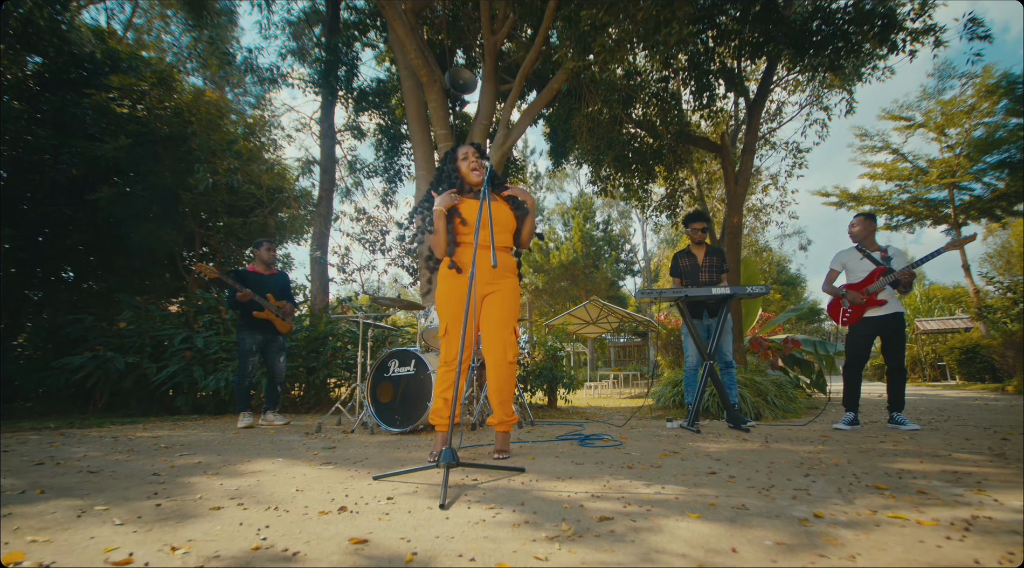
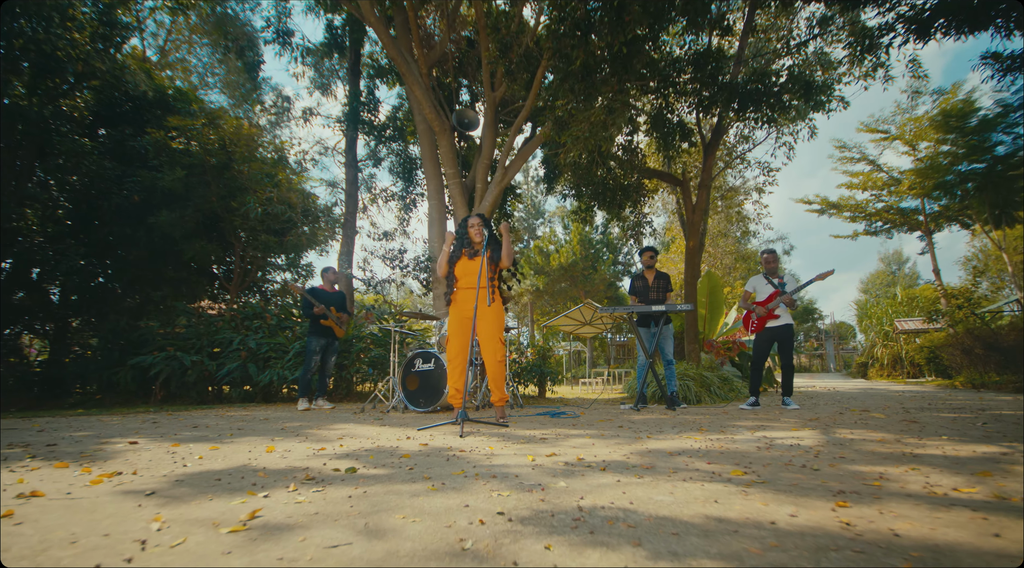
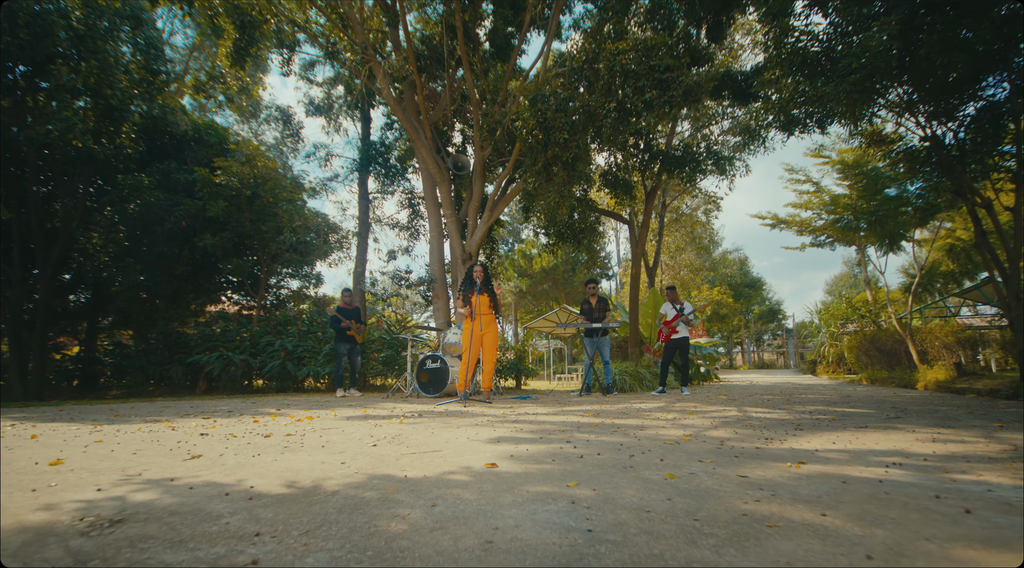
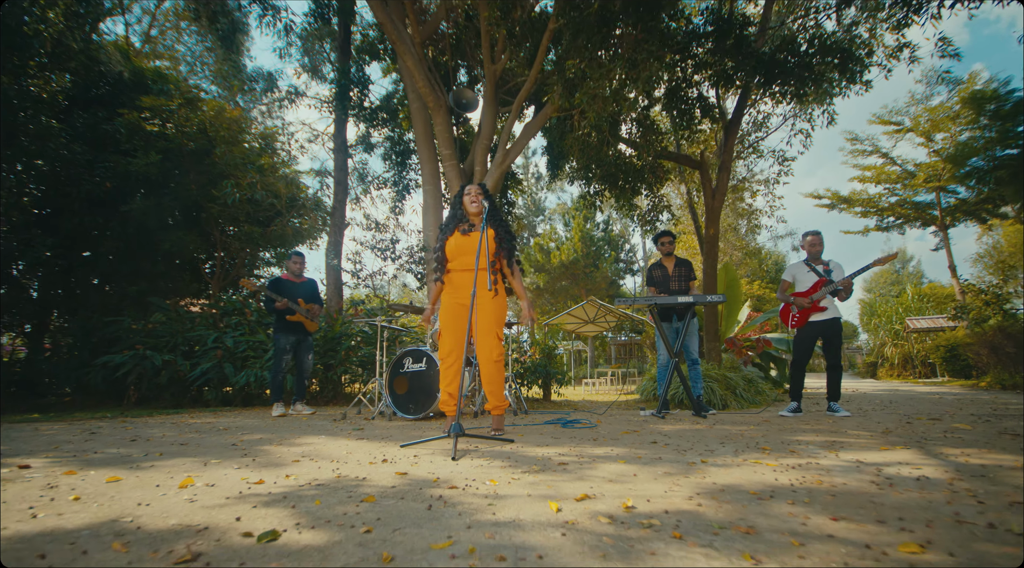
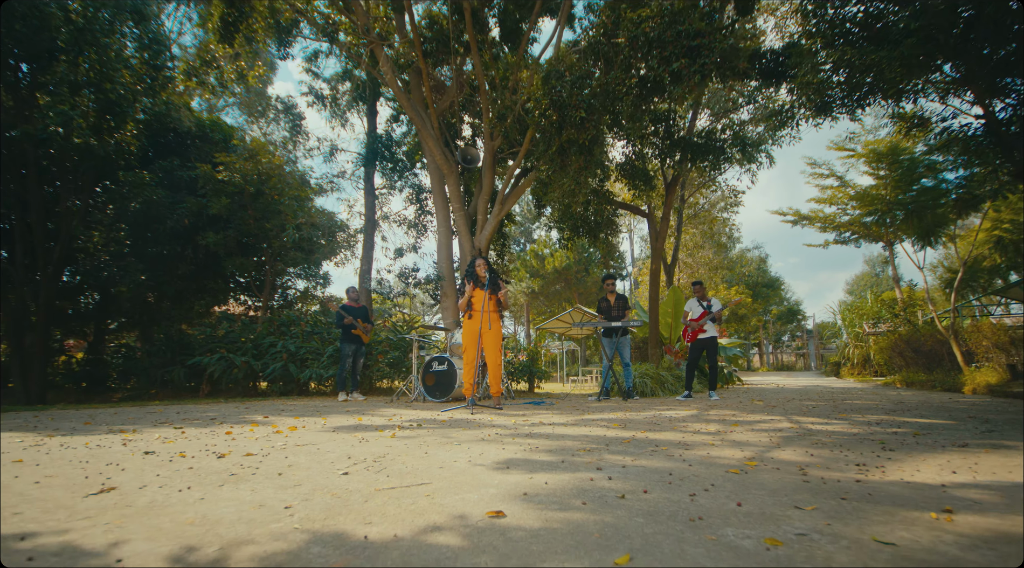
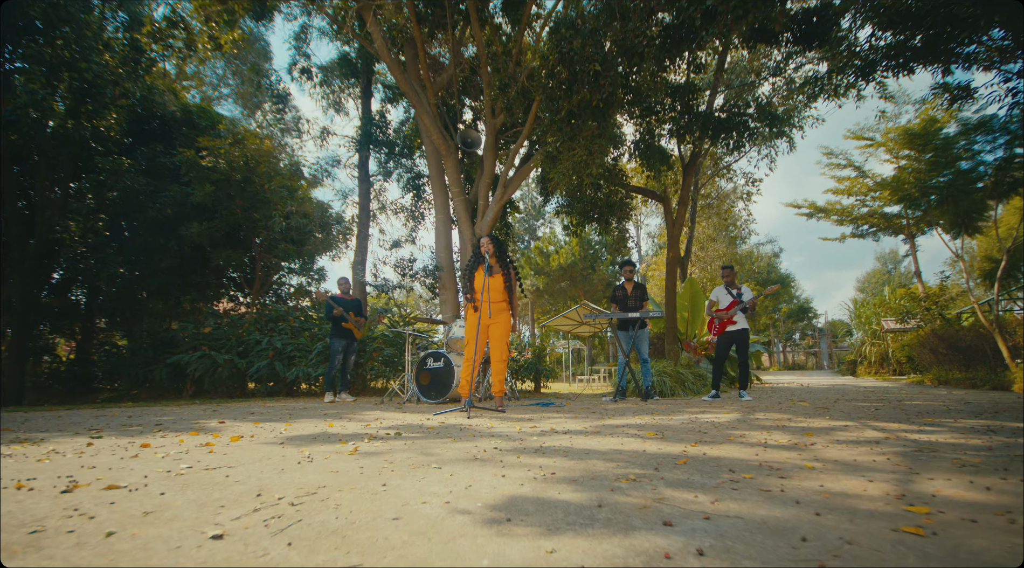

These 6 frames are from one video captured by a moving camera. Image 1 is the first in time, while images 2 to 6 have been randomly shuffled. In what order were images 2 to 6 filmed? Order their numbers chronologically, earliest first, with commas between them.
4, 2, 6, 5, 3
